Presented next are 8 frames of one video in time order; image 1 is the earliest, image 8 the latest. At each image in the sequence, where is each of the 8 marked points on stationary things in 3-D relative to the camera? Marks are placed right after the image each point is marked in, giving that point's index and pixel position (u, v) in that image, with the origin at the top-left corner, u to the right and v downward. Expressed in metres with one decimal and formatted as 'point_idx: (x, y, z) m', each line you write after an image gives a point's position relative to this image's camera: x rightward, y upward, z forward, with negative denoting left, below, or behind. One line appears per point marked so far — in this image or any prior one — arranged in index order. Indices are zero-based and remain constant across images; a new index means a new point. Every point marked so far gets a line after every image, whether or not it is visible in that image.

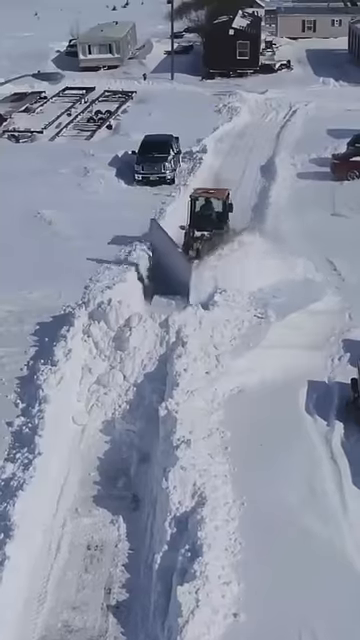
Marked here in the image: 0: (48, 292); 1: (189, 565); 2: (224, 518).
0: (-3.5, +0.8, +19.2) m
1: (+0.1, -3.6, +10.7) m
2: (+0.7, -3.2, +11.7) m
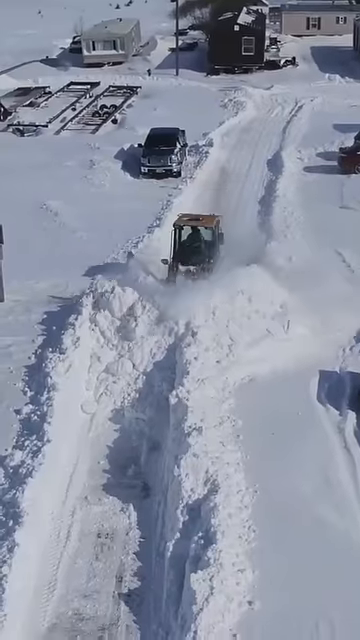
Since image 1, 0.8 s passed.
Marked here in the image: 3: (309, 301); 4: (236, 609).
0: (-3.3, +1.0, +19.0) m
1: (+0.3, -3.4, +10.5) m
2: (+0.9, -2.9, +11.5) m
3: (+3.2, +0.7, +17.8) m
4: (+0.8, -4.0, +9.9) m
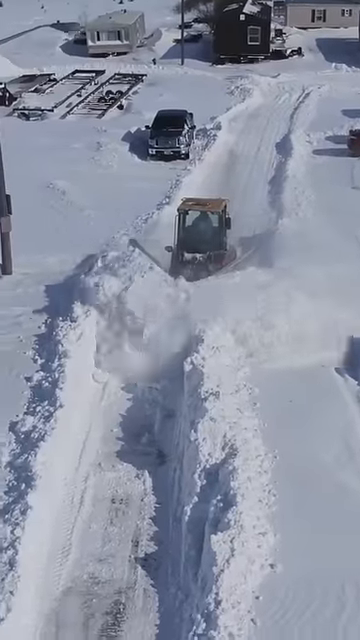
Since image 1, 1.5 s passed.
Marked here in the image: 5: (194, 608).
0: (-3.0, +1.7, +18.6) m
1: (+0.6, -2.7, +10.2) m
2: (+1.2, -2.3, +11.2) m
3: (+3.5, +1.3, +17.5) m
4: (+1.0, -3.3, +9.6) m
5: (+0.2, -3.7, +9.2) m
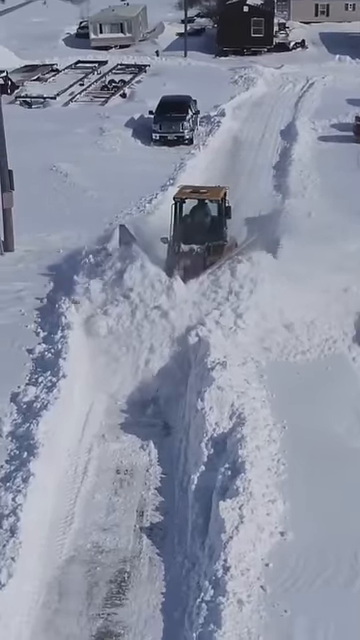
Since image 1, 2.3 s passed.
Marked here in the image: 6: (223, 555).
0: (-2.8, +2.2, +18.3) m
1: (+0.7, -2.2, +9.9) m
2: (+1.3, -1.8, +10.9) m
3: (+3.6, +1.8, +17.2) m
4: (+1.1, -2.8, +9.2) m
5: (+0.3, -3.1, +8.9) m
6: (+0.5, -2.9, +8.8) m
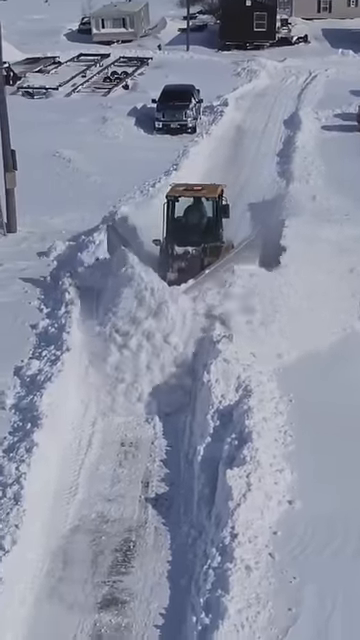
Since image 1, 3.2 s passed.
0: (-2.7, +2.6, +18.2) m
1: (+0.8, -1.8, +9.7) m
2: (+1.4, -1.4, +10.7) m
3: (+3.7, +2.2, +17.0) m
4: (+1.2, -2.4, +9.1) m
5: (+0.3, -2.7, +8.7) m
6: (+0.6, -2.4, +8.7) m
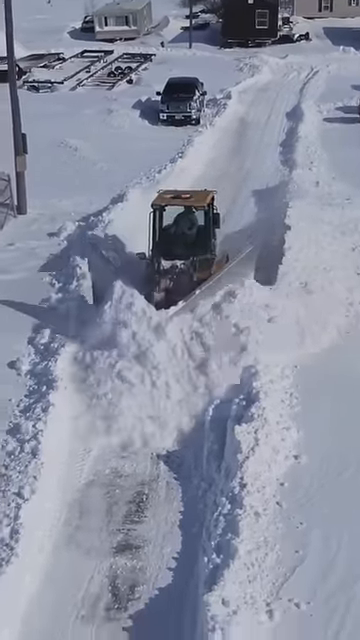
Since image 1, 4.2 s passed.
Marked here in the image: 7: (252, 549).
0: (-2.6, +3.1, +18.6) m
1: (+0.9, -1.3, +10.1) m
2: (+1.5, -0.9, +11.1) m
3: (+3.9, +2.7, +17.4) m
4: (+1.3, -1.9, +9.5) m
5: (+0.5, -2.2, +9.1) m
6: (+0.7, -1.9, +9.1) m
7: (+0.8, -2.6, +8.2) m
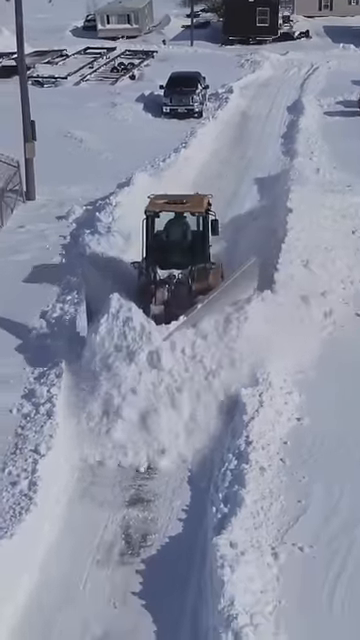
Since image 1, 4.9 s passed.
0: (-2.5, +3.5, +19.1) m
1: (+1.0, -0.8, +10.6) m
2: (+1.6, -0.4, +11.6) m
3: (+4.0, +3.1, +17.9) m
4: (+1.5, -1.4, +10.0) m
5: (+0.6, -1.8, +9.6) m
6: (+0.9, -1.5, +9.6) m
7: (+0.9, -2.2, +8.7) m
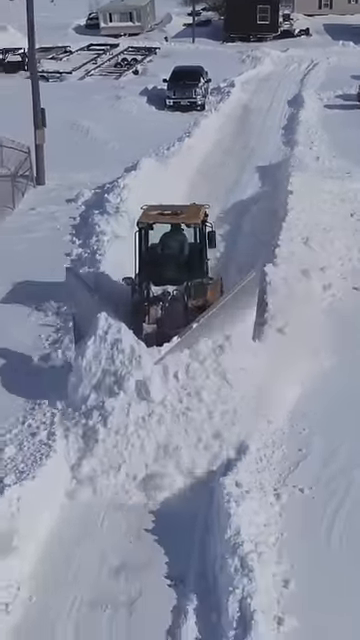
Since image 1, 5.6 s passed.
0: (-2.4, +4.0, +19.8) m
1: (+1.1, -0.3, +11.2) m
2: (+1.7, +0.1, +12.2) m
3: (+4.1, +3.6, +18.6) m
4: (+1.6, -0.9, +10.6) m
5: (+0.7, -1.3, +10.2) m
6: (+1.0, -1.0, +10.2) m
7: (+1.0, -1.6, +9.3) m
